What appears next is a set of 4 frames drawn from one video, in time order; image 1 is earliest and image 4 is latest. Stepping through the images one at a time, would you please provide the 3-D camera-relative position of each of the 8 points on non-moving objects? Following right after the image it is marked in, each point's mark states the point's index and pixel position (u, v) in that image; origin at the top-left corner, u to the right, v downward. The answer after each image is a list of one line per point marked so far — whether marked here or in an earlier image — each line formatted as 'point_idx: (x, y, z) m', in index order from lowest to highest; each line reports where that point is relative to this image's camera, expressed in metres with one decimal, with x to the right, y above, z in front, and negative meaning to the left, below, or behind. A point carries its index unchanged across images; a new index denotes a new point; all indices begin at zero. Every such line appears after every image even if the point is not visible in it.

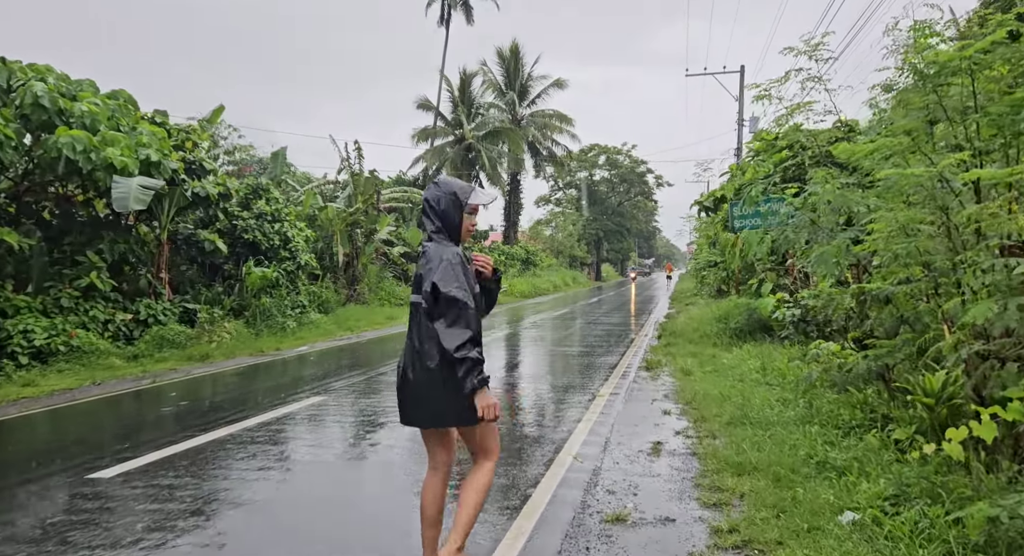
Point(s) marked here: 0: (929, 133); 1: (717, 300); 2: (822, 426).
0: (+2.3, +0.8, +4.1) m
1: (+4.6, -0.5, +16.8) m
2: (+2.1, -1.0, +4.9) m
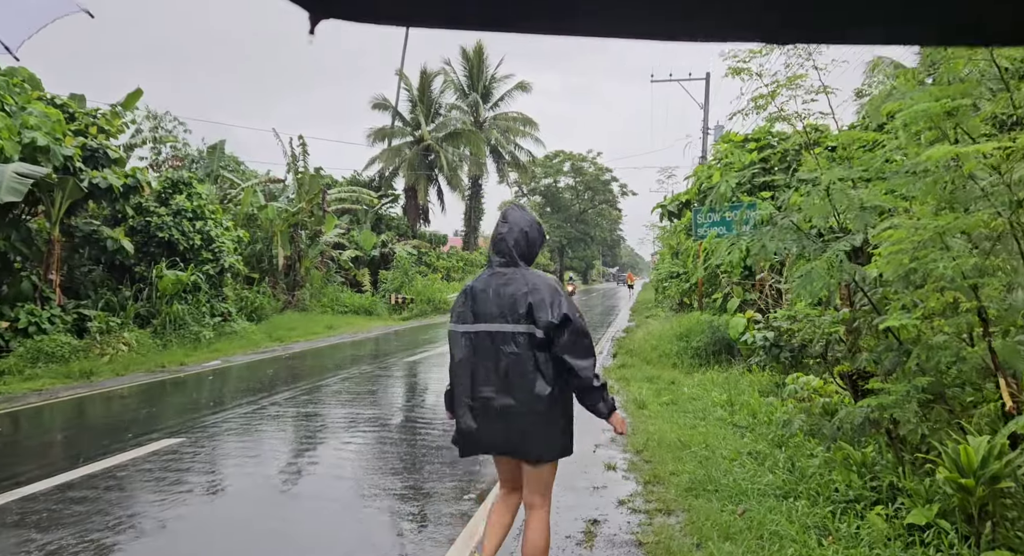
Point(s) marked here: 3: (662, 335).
0: (+1.8, +0.7, +2.9) m
1: (+3.5, -0.8, +15.8) m
2: (+1.5, -1.1, +3.8) m
3: (+2.6, -1.0, +12.6) m
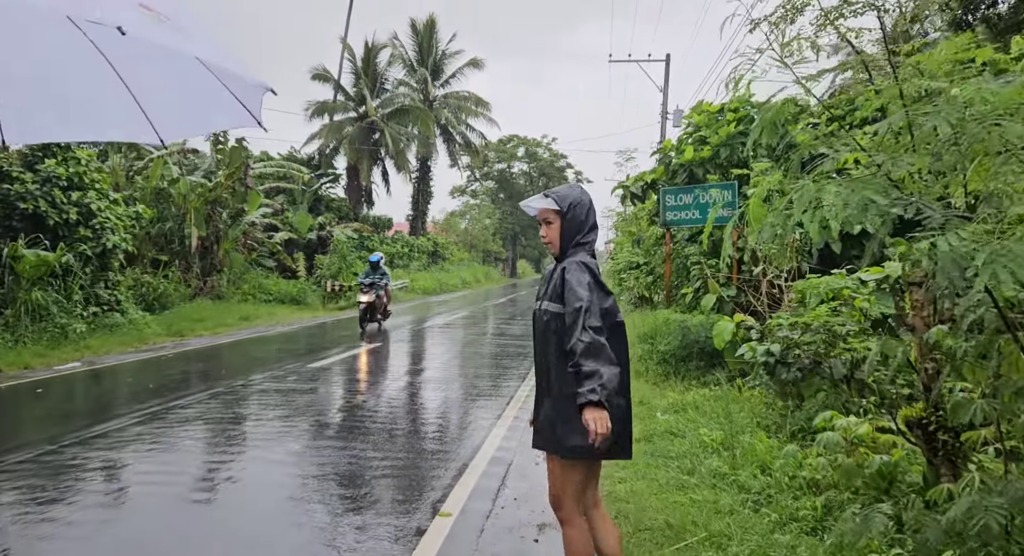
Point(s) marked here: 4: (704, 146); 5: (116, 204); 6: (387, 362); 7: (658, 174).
0: (+1.5, +0.6, +1.1) m
1: (+2.4, -0.6, +14.1) m
2: (+1.1, -1.1, +2.0) m
3: (+1.6, -0.8, +10.9) m
4: (+2.4, +1.7, +9.4) m
5: (-7.1, +1.3, +13.5) m
6: (-2.0, -1.3, +11.9) m
7: (+2.0, +1.4, +10.1) m
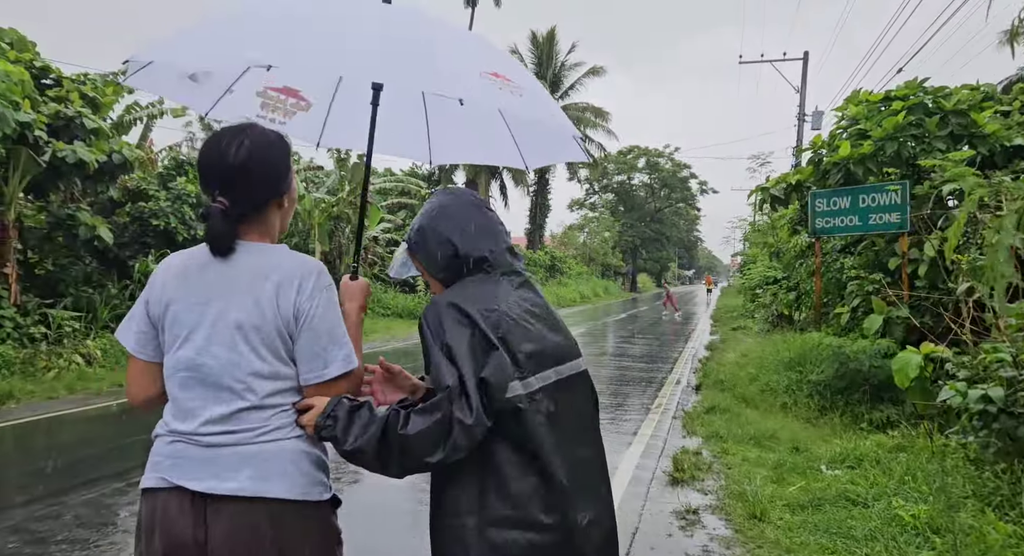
0: (+1.6, +0.6, 0.0) m
1: (+4.5, -0.9, +12.7) m
2: (+1.3, -1.2, +0.9) m
3: (+3.2, -1.0, +9.7) m
4: (+3.8, +1.5, +8.1) m
5: (-5.0, +1.1, +13.6) m
6: (-0.2, -1.6, +11.2) m
7: (+3.5, +1.2, +8.8) m
